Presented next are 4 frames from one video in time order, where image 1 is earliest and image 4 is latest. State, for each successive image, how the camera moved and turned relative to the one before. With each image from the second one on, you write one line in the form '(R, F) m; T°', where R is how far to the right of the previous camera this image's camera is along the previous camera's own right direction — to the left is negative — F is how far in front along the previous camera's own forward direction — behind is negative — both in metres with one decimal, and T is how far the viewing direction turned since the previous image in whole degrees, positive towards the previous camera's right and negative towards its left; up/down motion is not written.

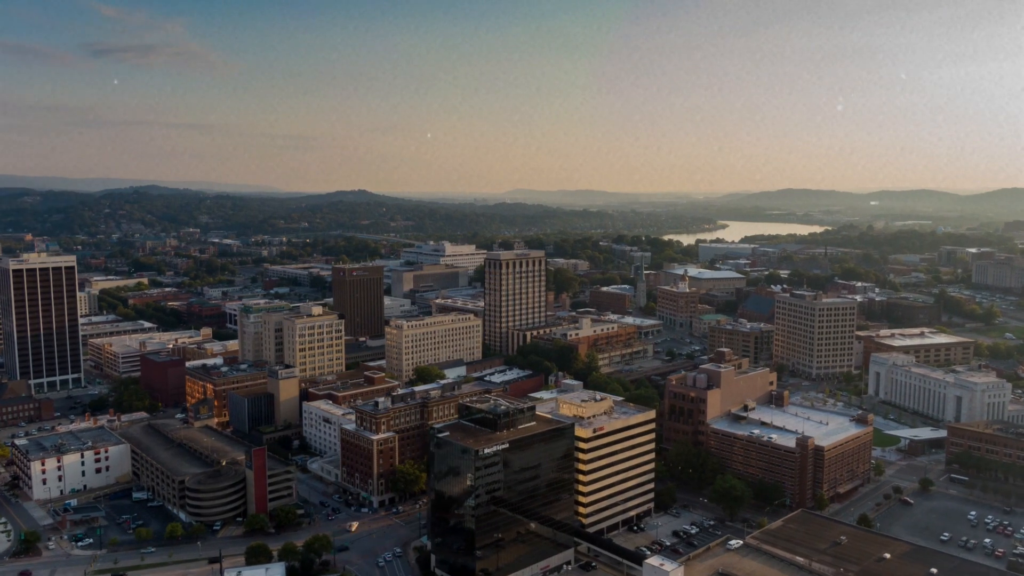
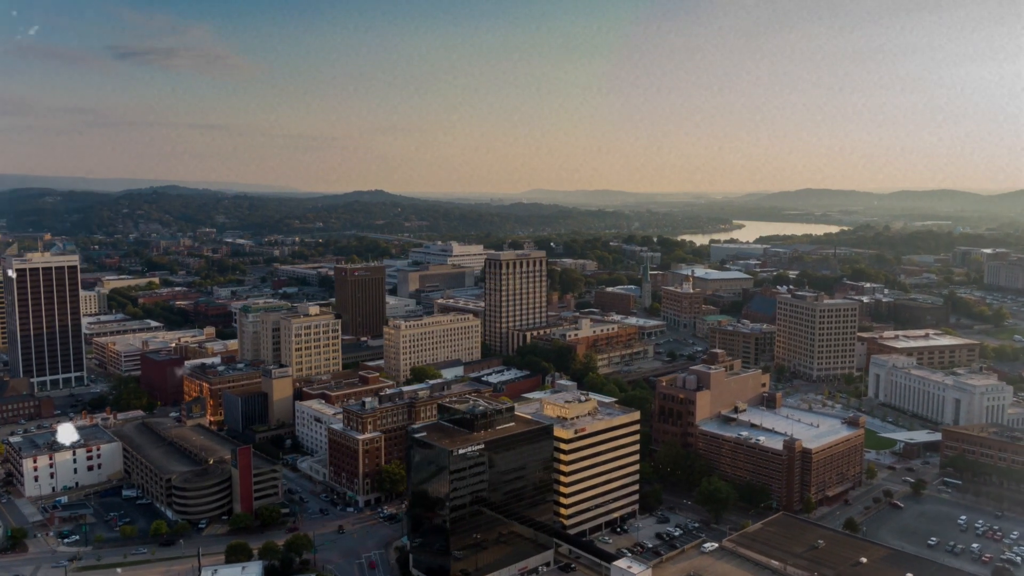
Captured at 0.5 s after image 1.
(+0.6, 0.0) m; -1°
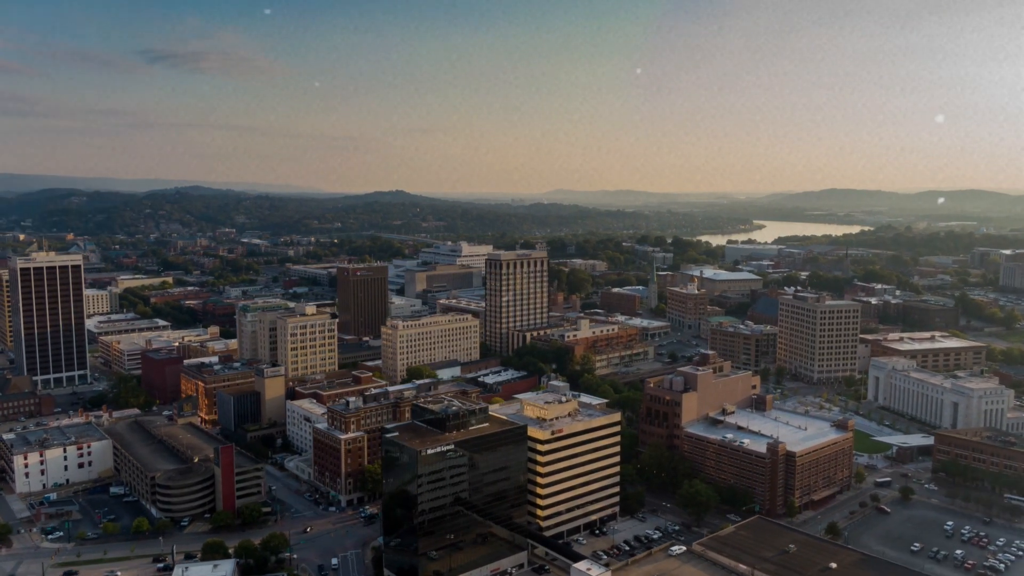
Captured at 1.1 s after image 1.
(+0.8, 0.0) m; -1°
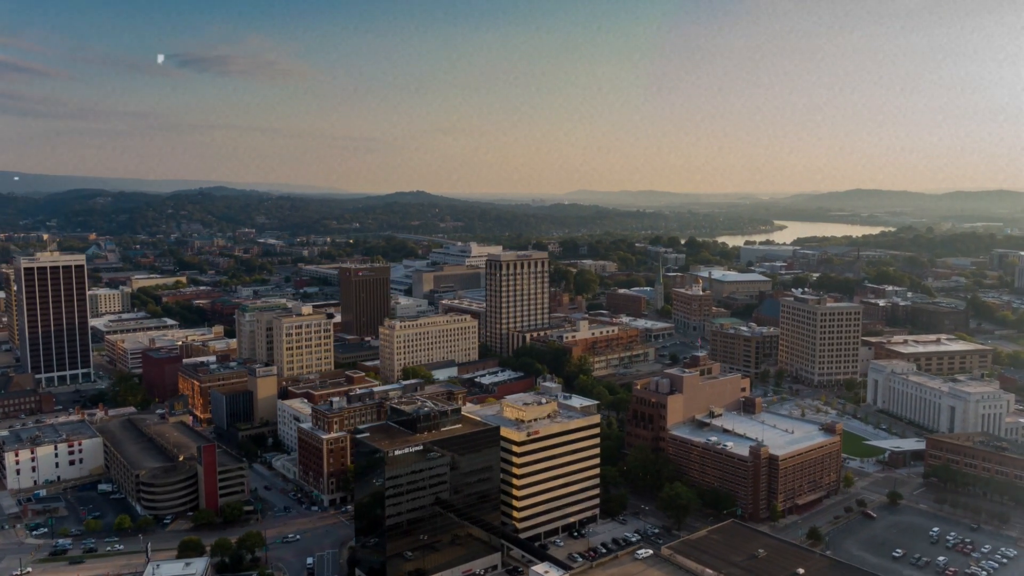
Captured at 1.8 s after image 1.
(+0.8, 0.0) m; -2°
